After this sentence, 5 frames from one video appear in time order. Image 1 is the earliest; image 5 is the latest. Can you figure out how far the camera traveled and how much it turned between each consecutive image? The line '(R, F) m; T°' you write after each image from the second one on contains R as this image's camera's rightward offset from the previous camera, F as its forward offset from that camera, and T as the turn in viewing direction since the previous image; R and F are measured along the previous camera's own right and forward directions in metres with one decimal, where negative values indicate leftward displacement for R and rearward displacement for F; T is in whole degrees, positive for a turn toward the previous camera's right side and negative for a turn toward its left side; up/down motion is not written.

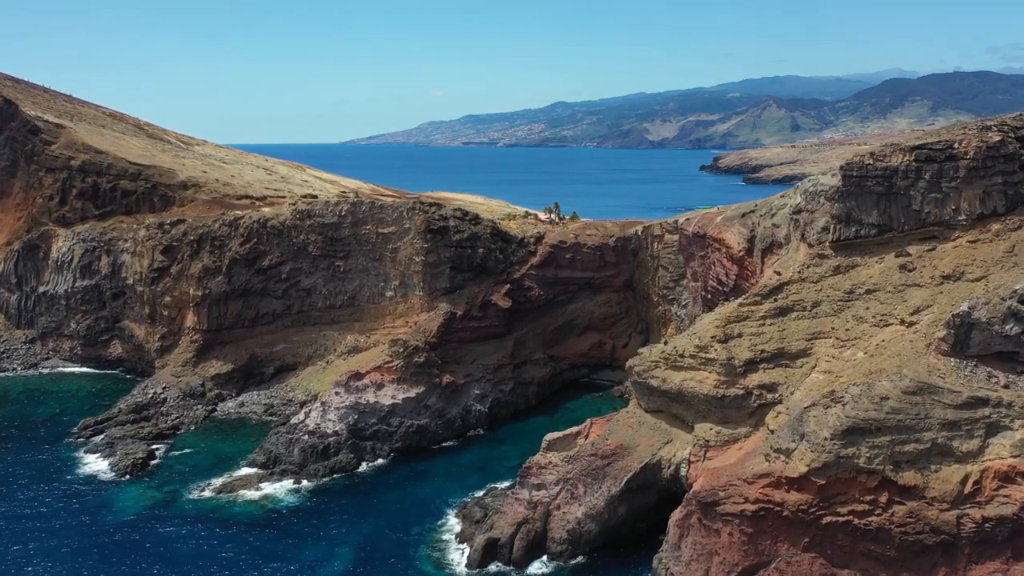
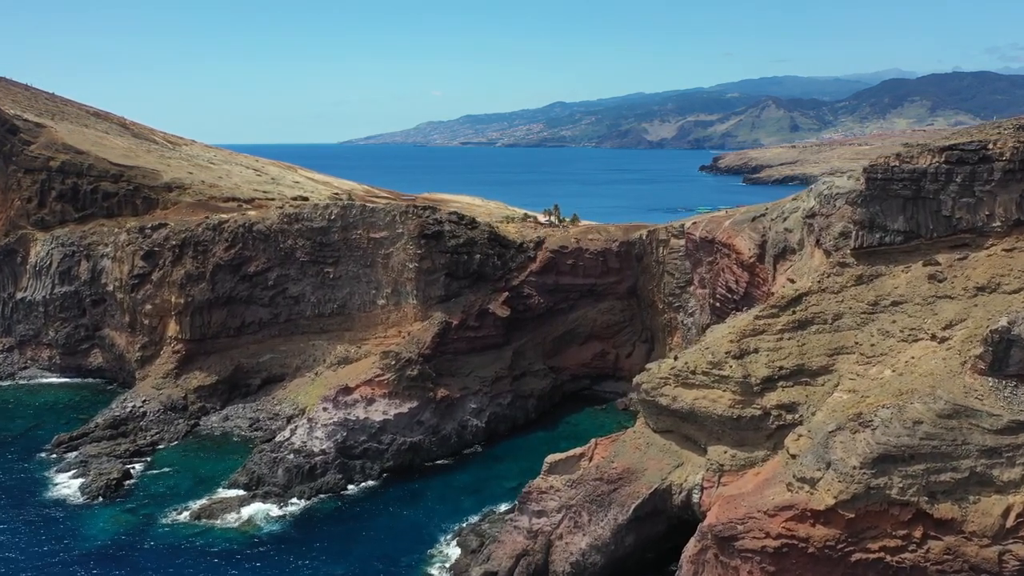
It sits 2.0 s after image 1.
(0.0, +2.3) m; 0°
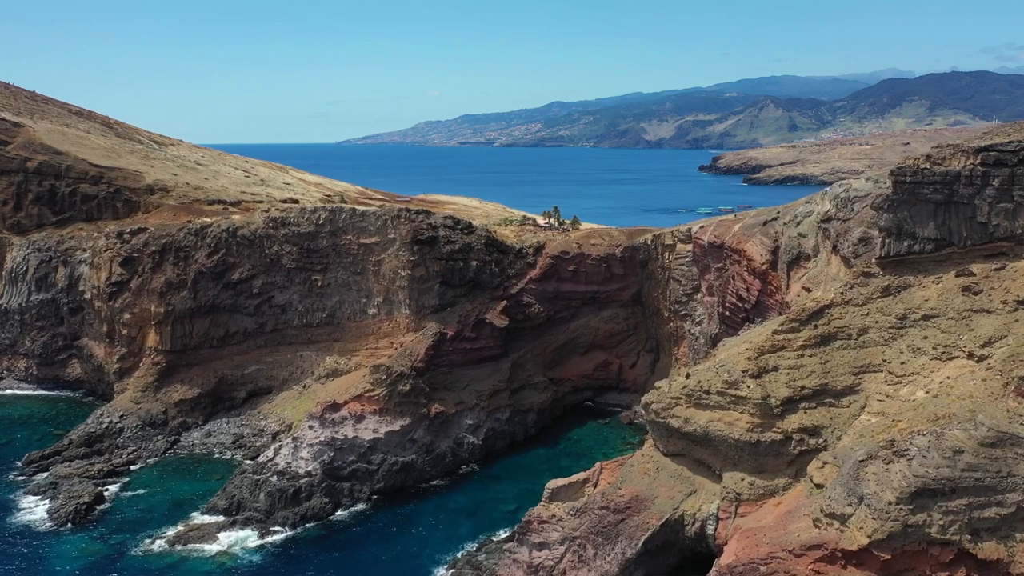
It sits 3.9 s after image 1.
(0.0, +2.4) m; 0°
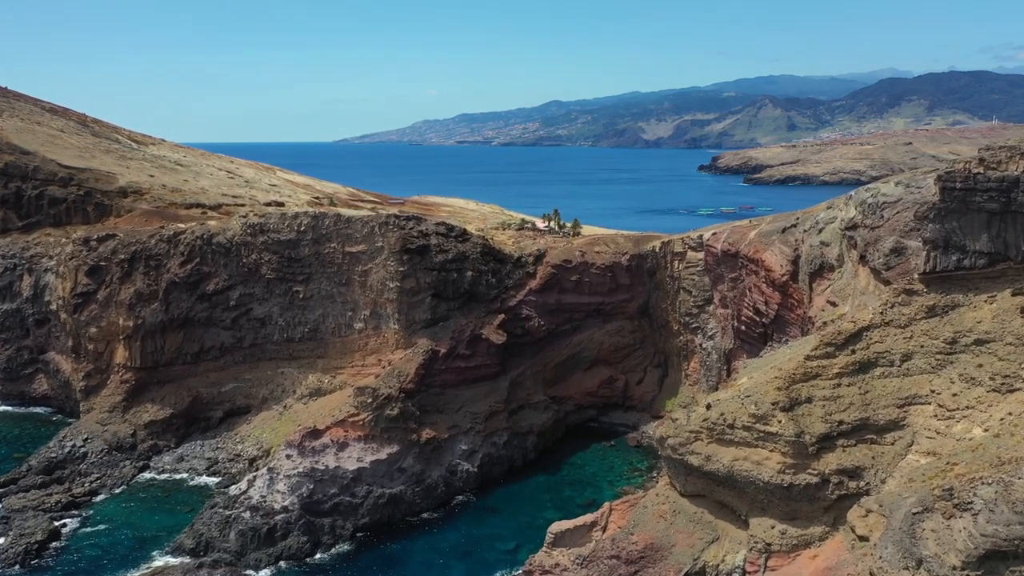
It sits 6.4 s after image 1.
(0.0, +3.3) m; 0°
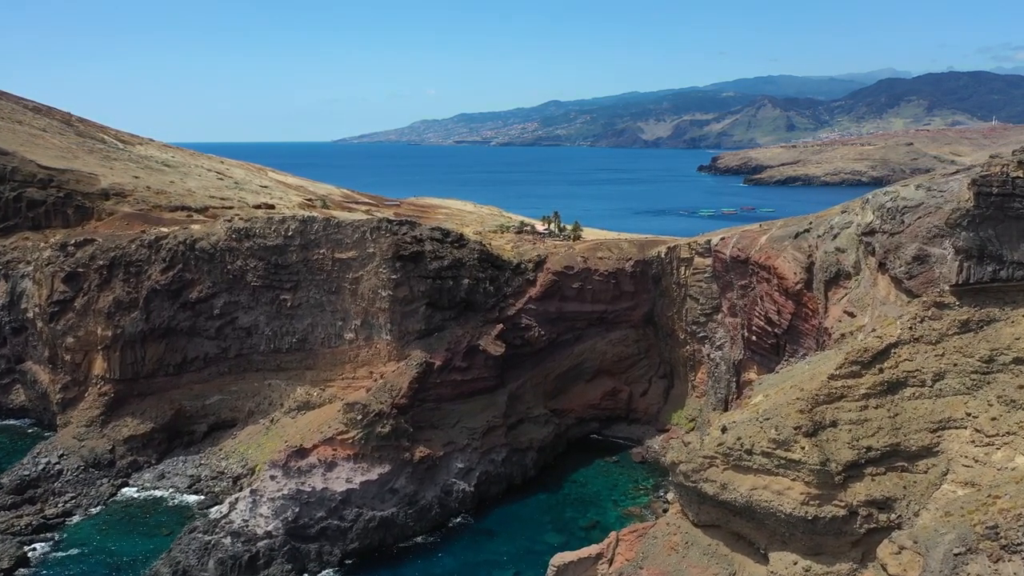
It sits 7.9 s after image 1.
(0.0, +2.0) m; 0°
